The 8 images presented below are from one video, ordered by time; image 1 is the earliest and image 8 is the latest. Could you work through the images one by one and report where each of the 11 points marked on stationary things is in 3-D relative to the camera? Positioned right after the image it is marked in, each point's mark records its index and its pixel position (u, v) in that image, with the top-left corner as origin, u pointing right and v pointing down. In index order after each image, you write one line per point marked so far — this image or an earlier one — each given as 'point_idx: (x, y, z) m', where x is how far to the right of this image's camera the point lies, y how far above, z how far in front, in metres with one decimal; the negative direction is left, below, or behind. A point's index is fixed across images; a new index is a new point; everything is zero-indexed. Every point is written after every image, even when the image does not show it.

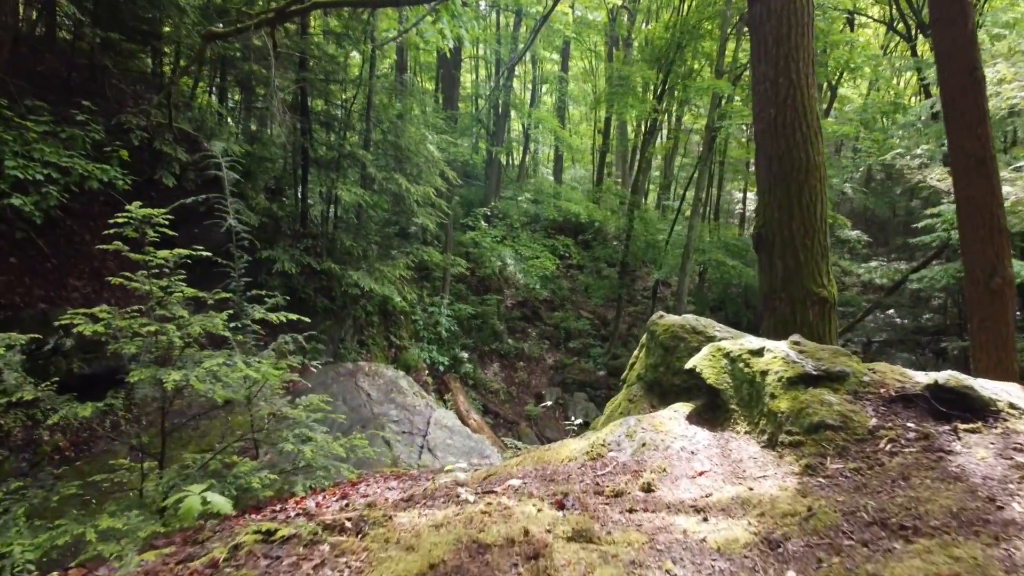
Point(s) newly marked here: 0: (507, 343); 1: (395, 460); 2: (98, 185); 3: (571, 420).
0: (-0.1, -1.2, +18.1) m
1: (-1.1, -1.8, +7.6) m
2: (-3.5, +0.9, +6.9) m
3: (+1.3, -2.8, +17.5) m
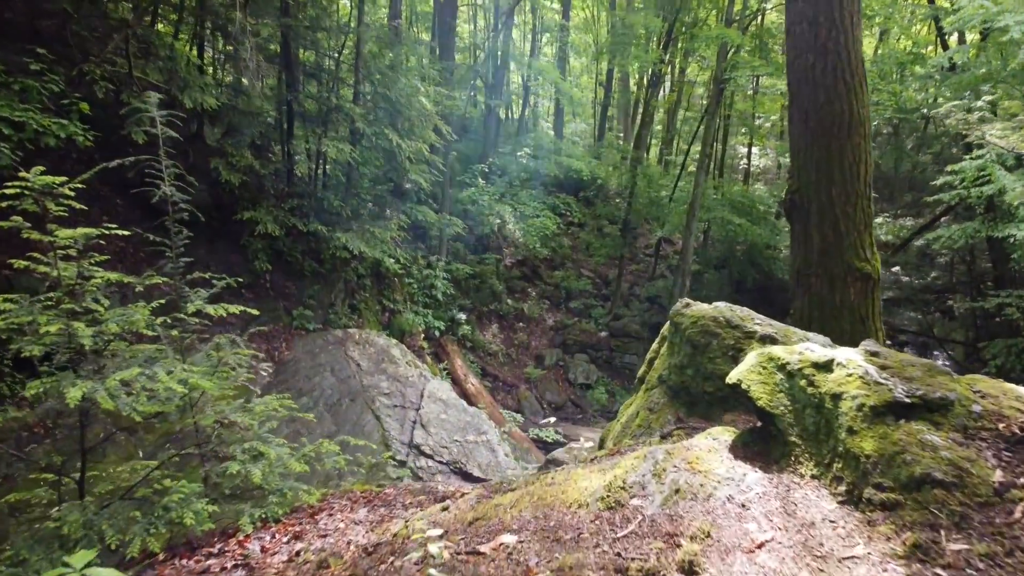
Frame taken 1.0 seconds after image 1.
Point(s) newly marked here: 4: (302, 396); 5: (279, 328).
0: (-0.1, -0.3, +17.6) m
1: (-1.1, -1.5, +7.2) m
2: (-3.5, +1.1, +6.3) m
3: (+1.2, -1.9, +17.1) m
4: (-2.0, -1.0, +7.7) m
5: (-2.6, -0.5, +9.2) m
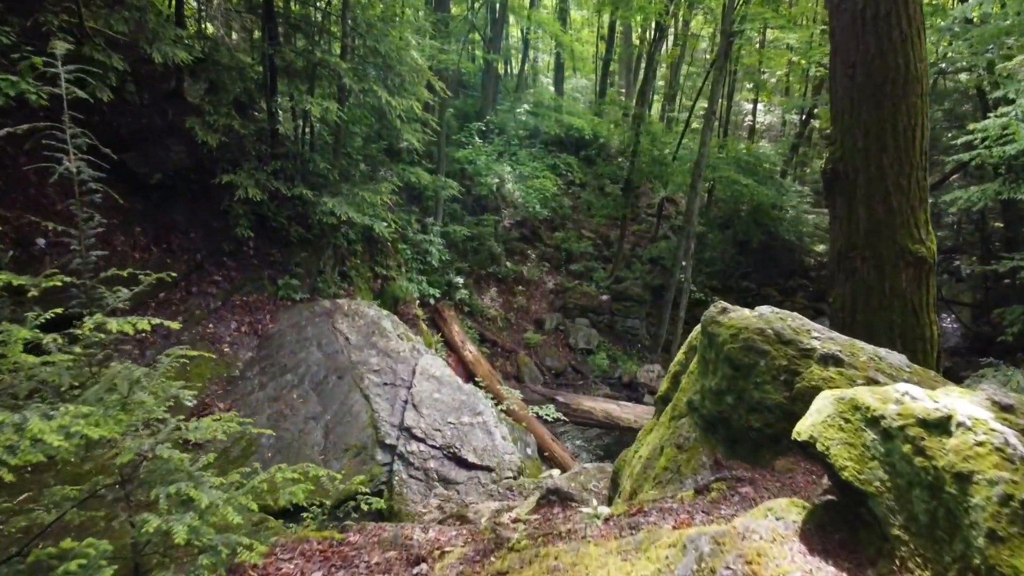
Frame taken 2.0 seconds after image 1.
0: (-0.2, +0.5, +17.1) m
1: (-1.1, -1.2, +6.7) m
2: (-3.6, +1.3, +5.8) m
3: (+1.2, -1.2, +16.6) m
4: (-2.0, -0.8, +7.2) m
5: (-2.6, -0.1, +8.7) m
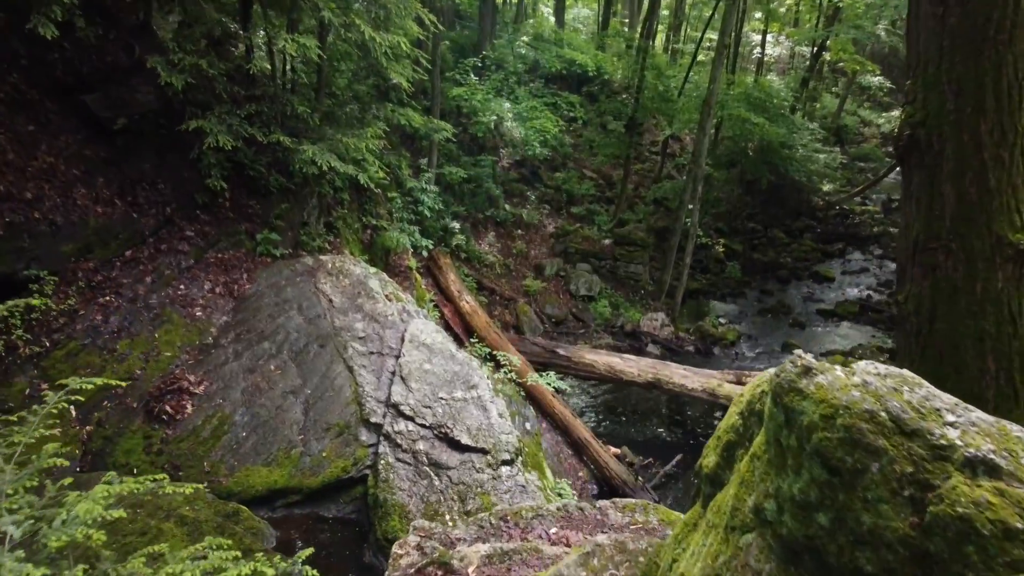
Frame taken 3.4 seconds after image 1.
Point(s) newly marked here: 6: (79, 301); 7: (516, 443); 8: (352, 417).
0: (-0.2, +1.6, +16.4) m
1: (-1.2, -1.0, +6.2) m
2: (-3.6, +1.5, +5.0) m
3: (+1.2, -0.1, +16.0) m
4: (-2.0, -0.4, +6.6) m
5: (-2.7, +0.3, +8.0) m
6: (-3.5, -0.1, +6.6) m
7: (0.0, -1.2, +6.1) m
8: (-1.2, -1.0, +6.2) m
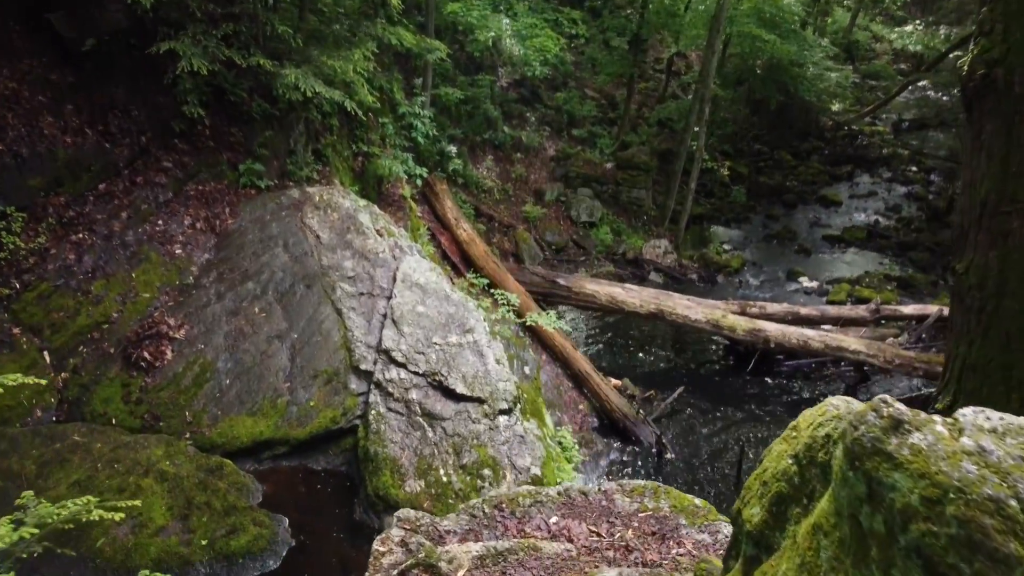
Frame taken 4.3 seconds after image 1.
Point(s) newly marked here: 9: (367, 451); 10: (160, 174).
0: (-0.2, +3.0, +15.8) m
1: (-1.2, -0.5, +5.9) m
2: (-3.6, +1.8, +4.4) m
3: (+1.2, +1.3, +15.6) m
4: (-2.0, 0.0, +6.3) m
5: (-2.7, +0.9, +7.6) m
6: (-3.5, +0.4, +6.2) m
7: (0.0, -0.7, +5.8) m
8: (-1.2, -0.5, +5.9) m
9: (-0.9, -1.1, +5.2) m
10: (-3.1, +1.0, +7.2) m
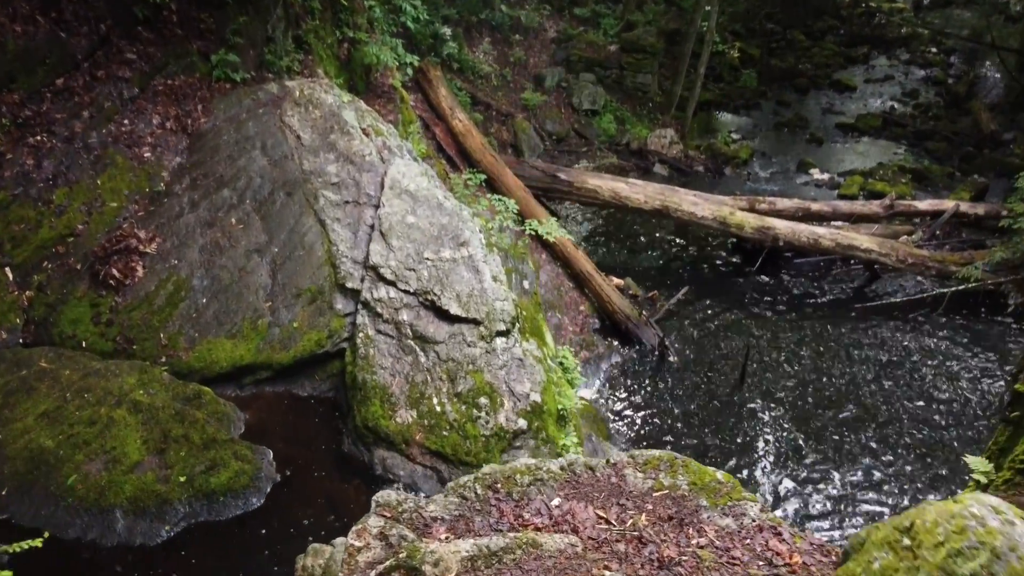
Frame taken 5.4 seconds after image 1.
0: (-0.2, +5.0, +14.8) m
1: (-1.2, +0.1, +5.4) m
2: (-3.6, +2.2, +3.7) m
3: (+1.1, +3.3, +14.8) m
4: (-2.1, +0.7, +5.8) m
5: (-2.7, +1.8, +6.9) m
6: (-3.5, +1.0, +5.7) m
7: (0.0, -0.1, +5.4) m
8: (-1.3, 0.0, +5.5) m
9: (-0.9, -0.5, +4.9) m
10: (-3.1, +1.8, +6.6) m
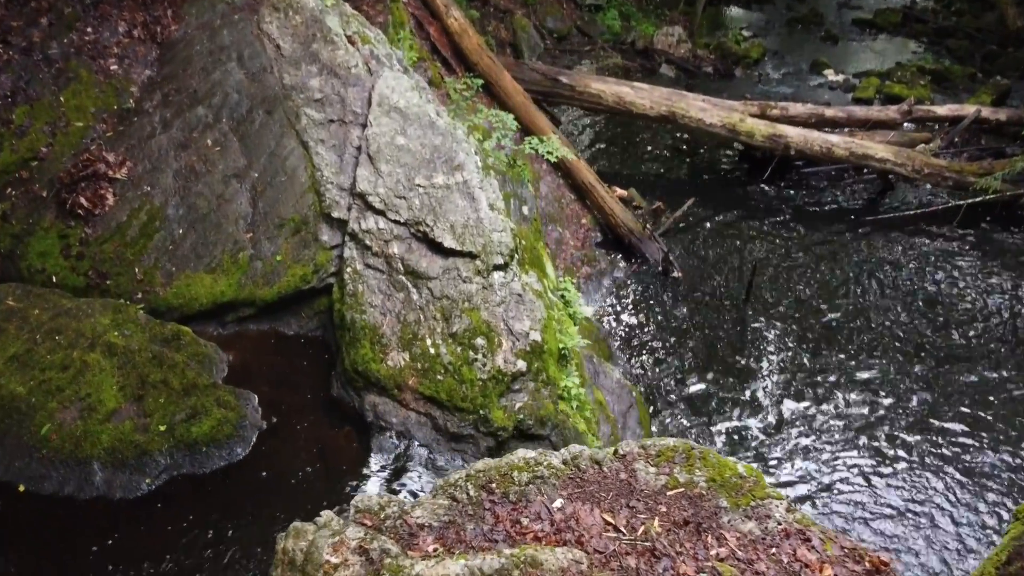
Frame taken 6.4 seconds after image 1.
0: (-0.3, +6.6, +13.7) m
1: (-1.2, +0.5, +5.1) m
2: (-3.6, +2.4, +3.1) m
3: (+1.1, +4.9, +14.0) m
4: (-2.1, +1.2, +5.3) m
5: (-2.7, +2.4, +6.3) m
6: (-3.6, +1.5, +5.2) m
7: (0.0, +0.3, +5.1) m
8: (-1.3, +0.5, +5.1) m
9: (-1.0, -0.2, +4.6) m
10: (-3.1, +2.4, +6.0) m
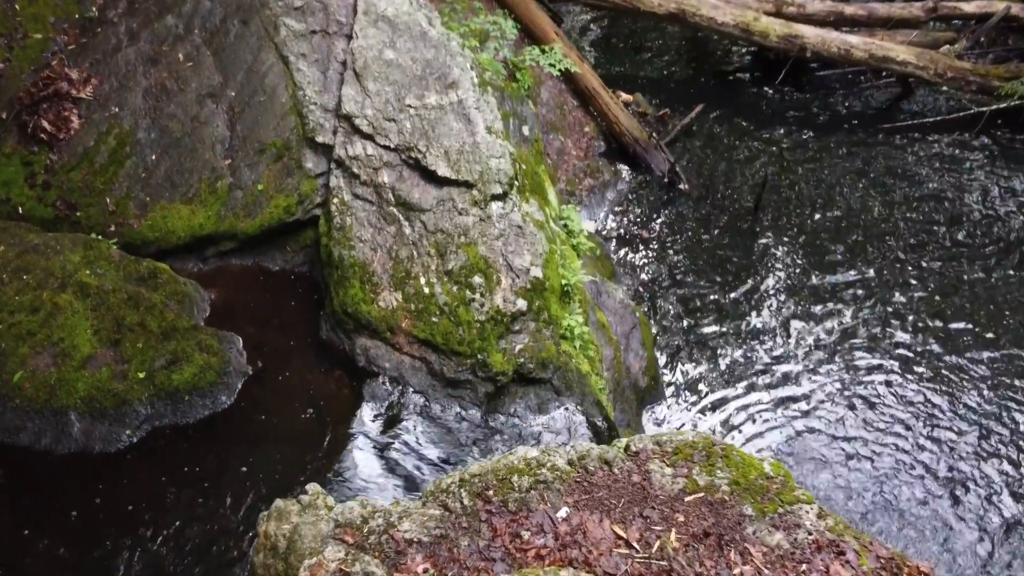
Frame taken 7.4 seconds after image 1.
0: (-0.3, +8.0, +12.5) m
1: (-1.2, +0.9, +4.7) m
2: (-3.6, +2.5, +2.5) m
3: (+1.1, +6.4, +13.0) m
4: (-2.1, +1.6, +4.9) m
5: (-2.7, +2.9, +5.7) m
6: (-3.6, +1.9, +4.7) m
7: (0.0, +0.7, +4.7) m
8: (-1.3, +0.9, +4.7) m
9: (-1.0, +0.2, +4.3) m
10: (-3.1, +2.9, +5.3) m
